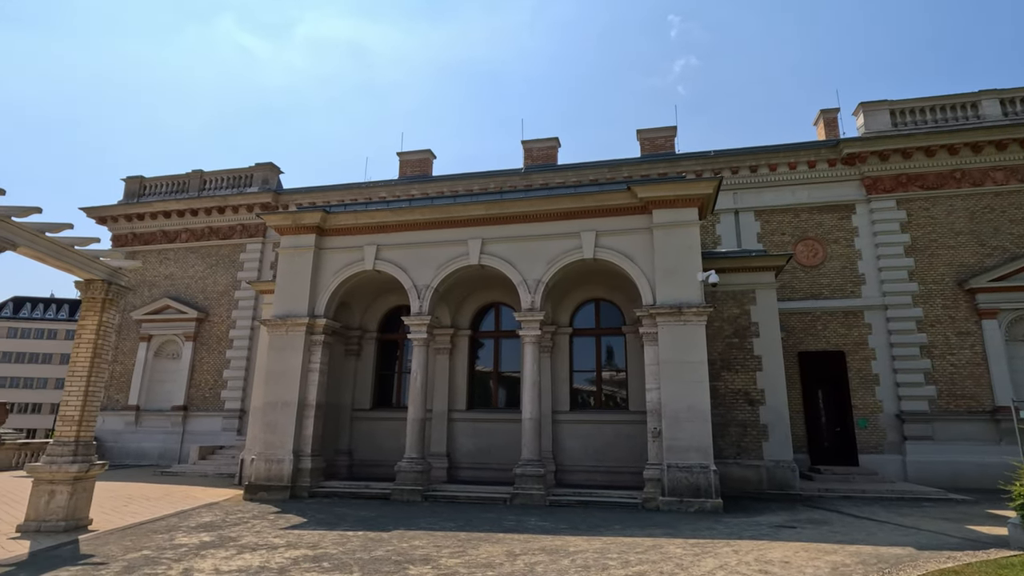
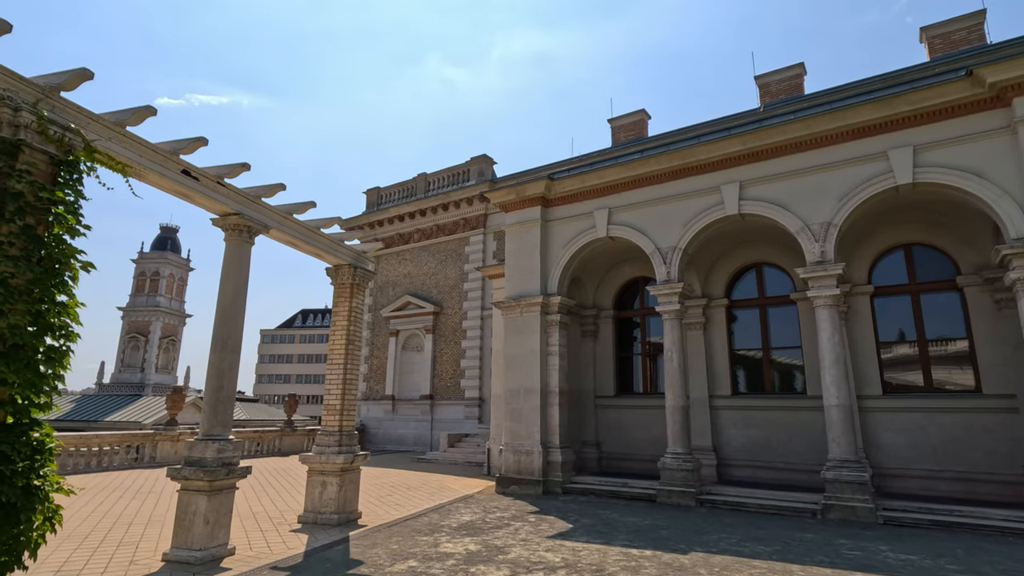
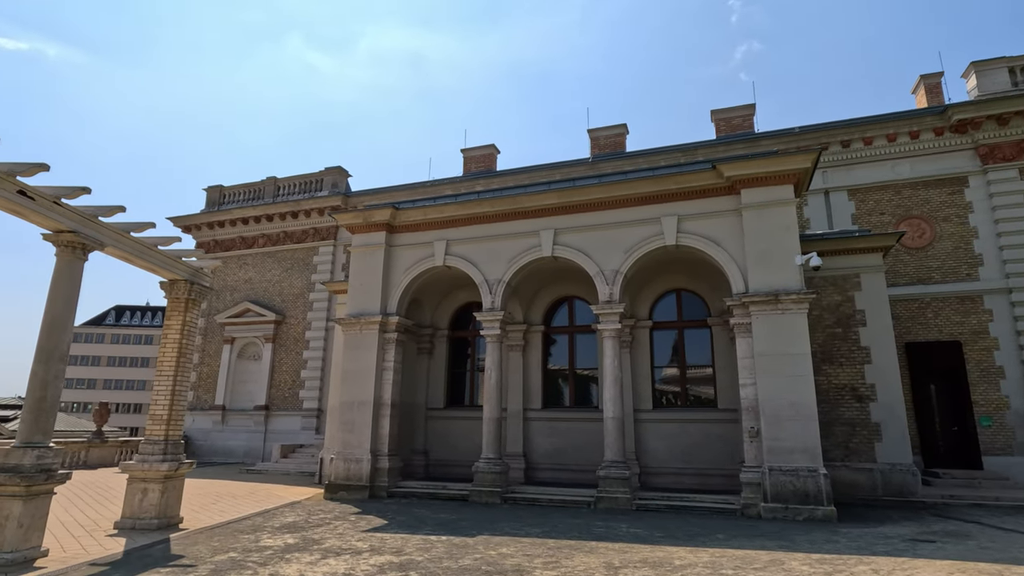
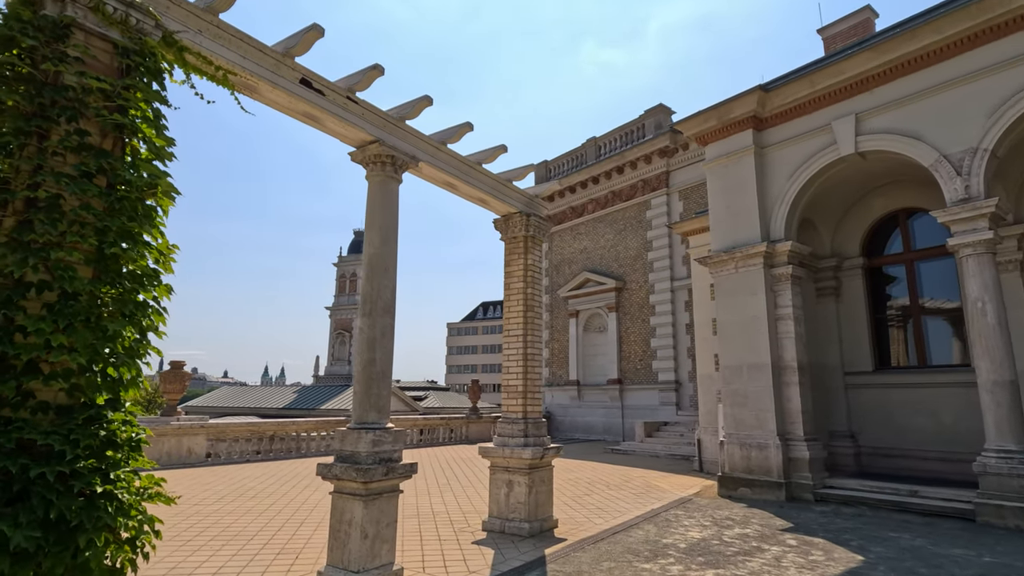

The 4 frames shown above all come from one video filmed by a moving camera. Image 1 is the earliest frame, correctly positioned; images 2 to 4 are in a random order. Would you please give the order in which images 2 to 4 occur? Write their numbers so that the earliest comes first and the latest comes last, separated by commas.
3, 2, 4
